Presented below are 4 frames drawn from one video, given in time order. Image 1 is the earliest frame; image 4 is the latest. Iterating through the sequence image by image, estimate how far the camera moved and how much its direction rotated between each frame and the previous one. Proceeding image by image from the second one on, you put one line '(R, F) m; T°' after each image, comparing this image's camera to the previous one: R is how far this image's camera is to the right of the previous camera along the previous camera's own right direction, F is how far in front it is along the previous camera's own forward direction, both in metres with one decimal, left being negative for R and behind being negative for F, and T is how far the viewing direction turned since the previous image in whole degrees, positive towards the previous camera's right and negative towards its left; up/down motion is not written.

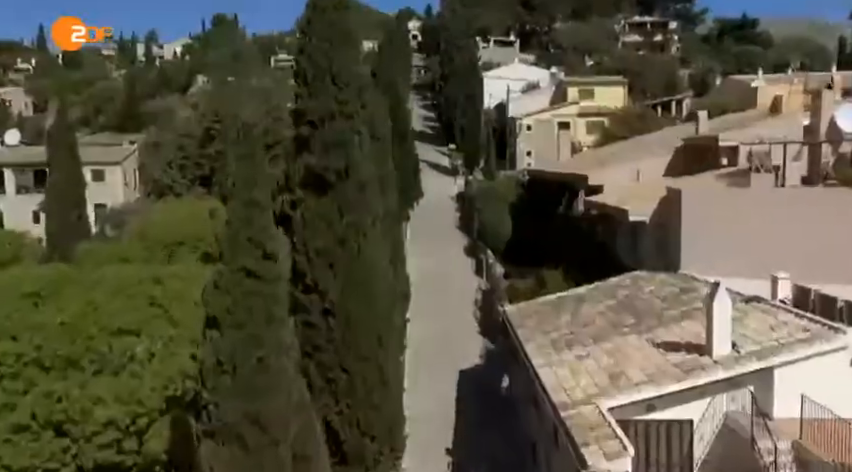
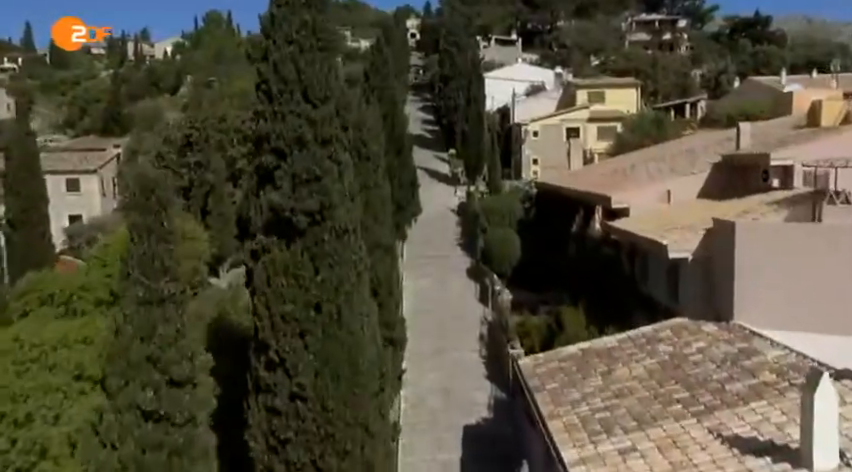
(0.0, +2.4) m; 0°
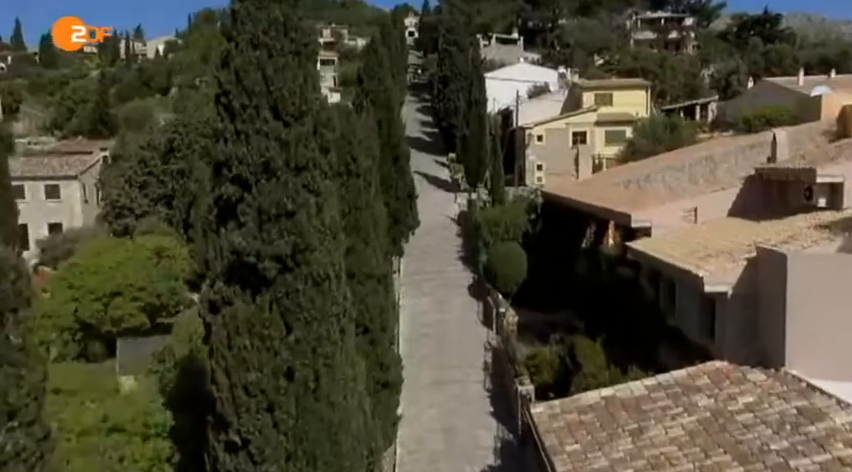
(0.0, +1.6) m; 0°
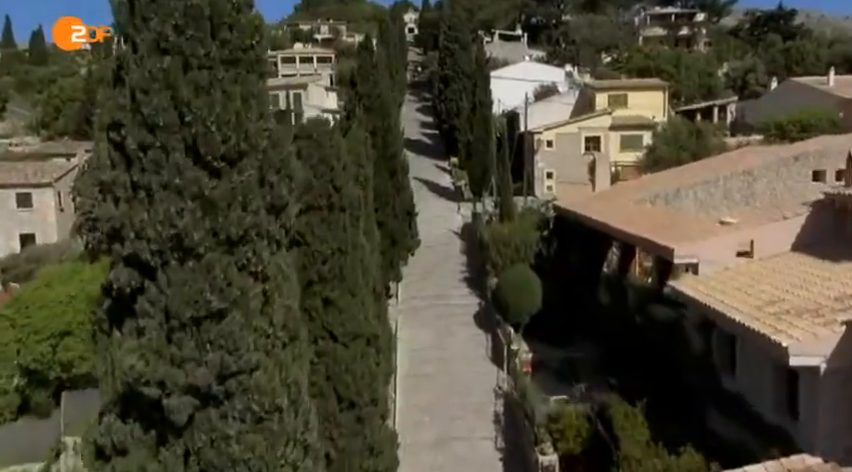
(0.0, +2.4) m; 0°
